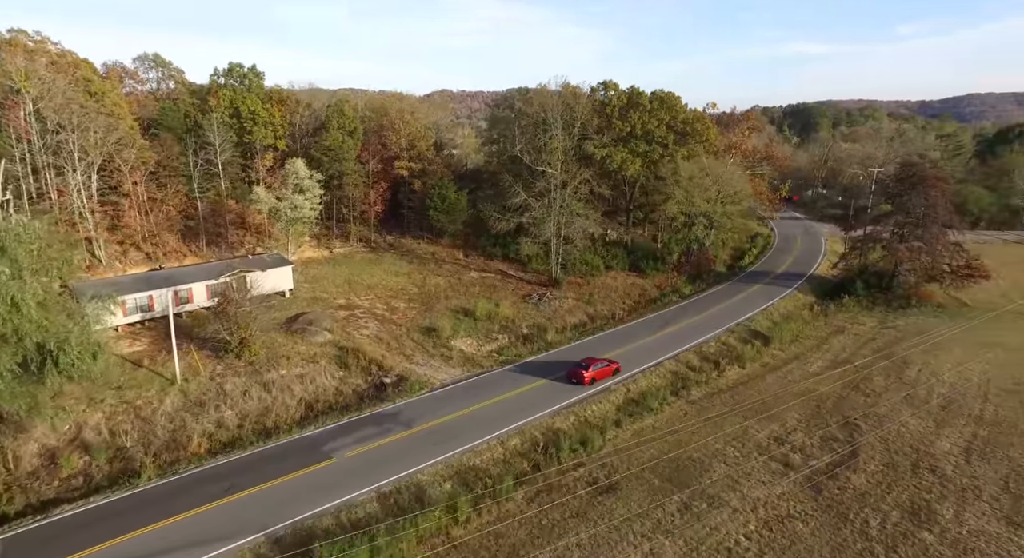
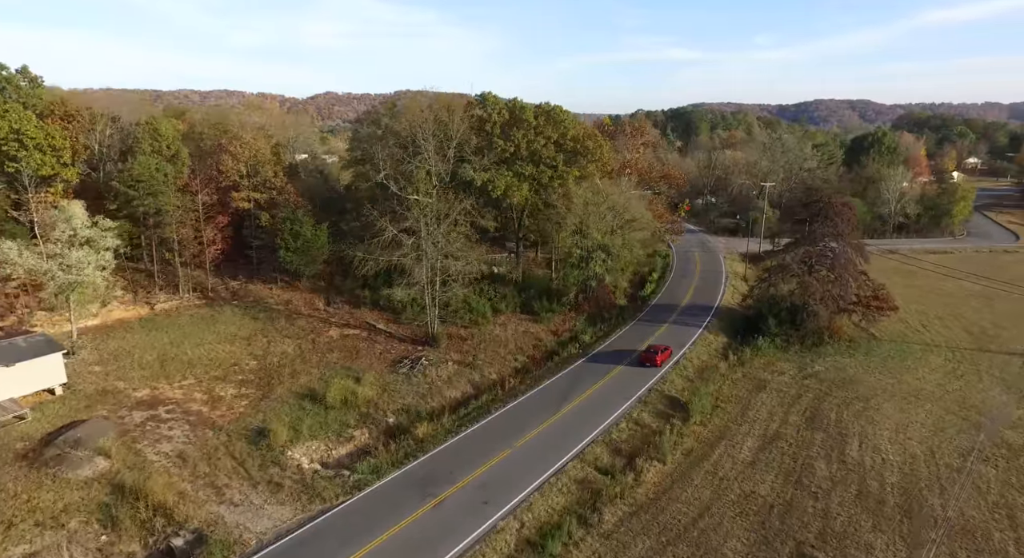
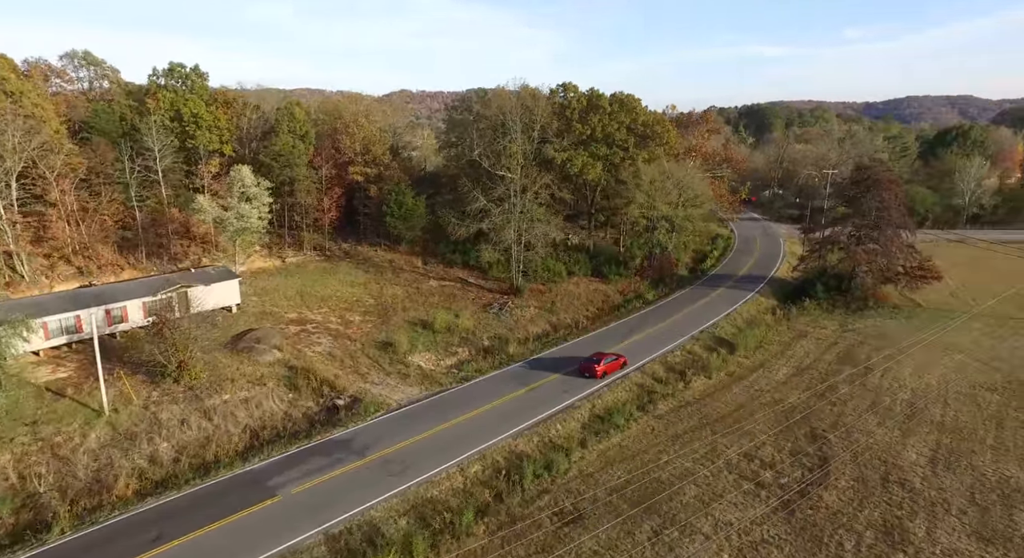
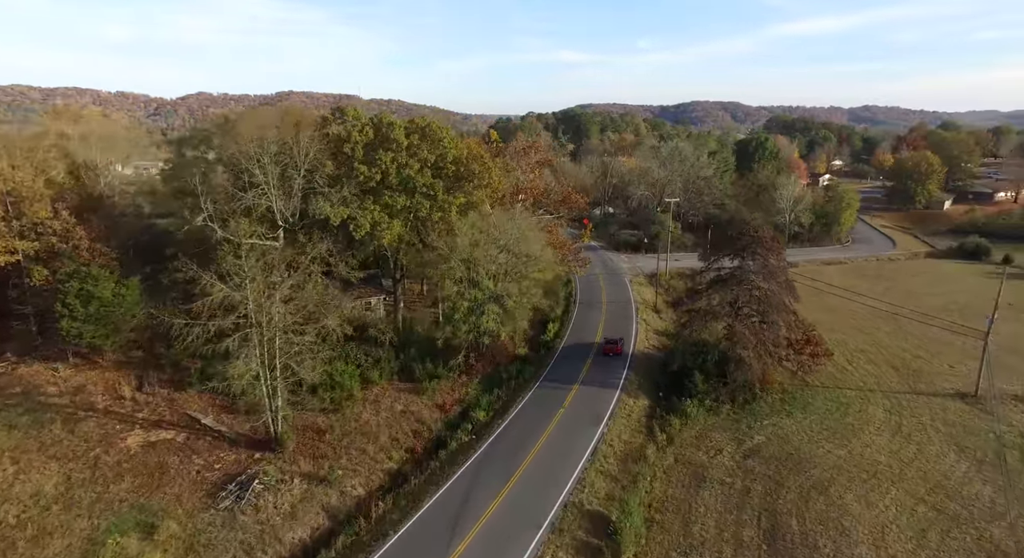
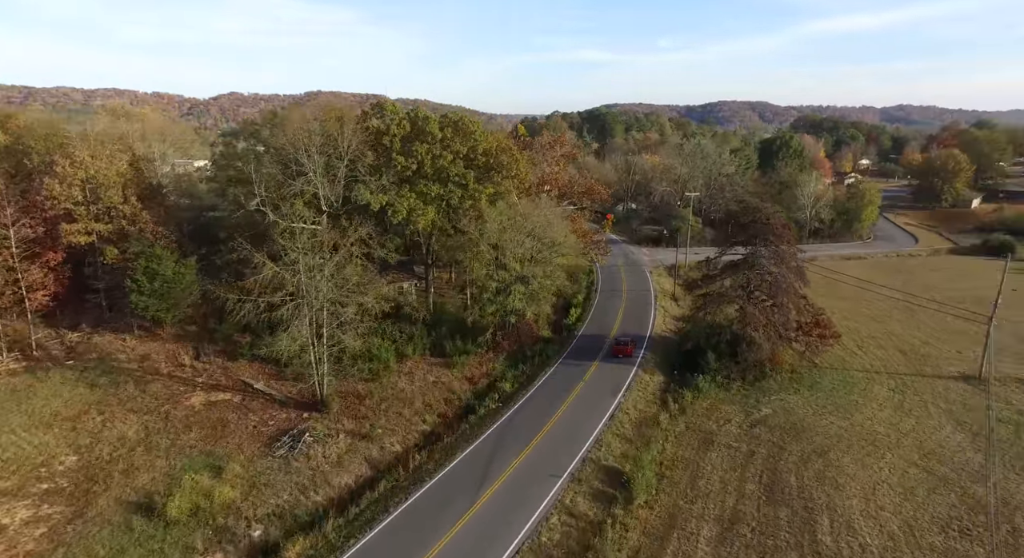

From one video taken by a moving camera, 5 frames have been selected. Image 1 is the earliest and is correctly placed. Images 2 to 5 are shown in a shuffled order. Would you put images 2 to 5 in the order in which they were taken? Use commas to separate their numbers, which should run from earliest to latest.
3, 2, 5, 4
